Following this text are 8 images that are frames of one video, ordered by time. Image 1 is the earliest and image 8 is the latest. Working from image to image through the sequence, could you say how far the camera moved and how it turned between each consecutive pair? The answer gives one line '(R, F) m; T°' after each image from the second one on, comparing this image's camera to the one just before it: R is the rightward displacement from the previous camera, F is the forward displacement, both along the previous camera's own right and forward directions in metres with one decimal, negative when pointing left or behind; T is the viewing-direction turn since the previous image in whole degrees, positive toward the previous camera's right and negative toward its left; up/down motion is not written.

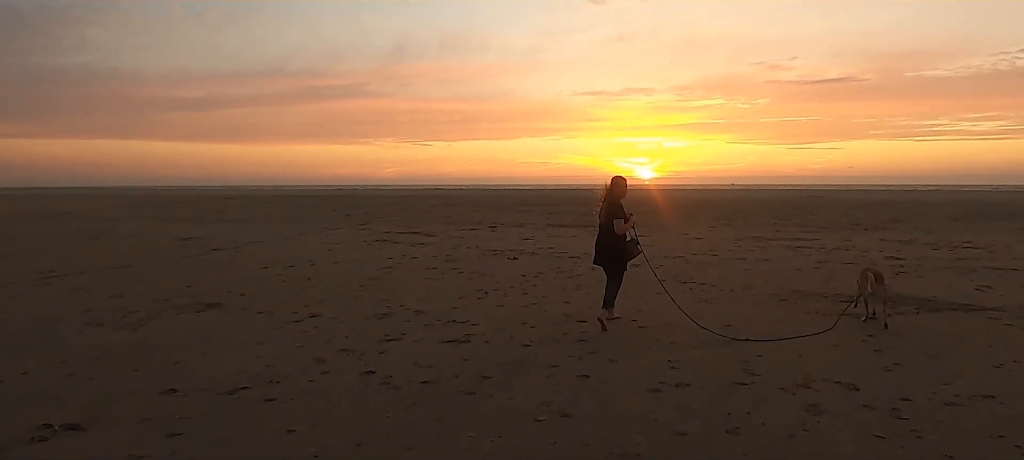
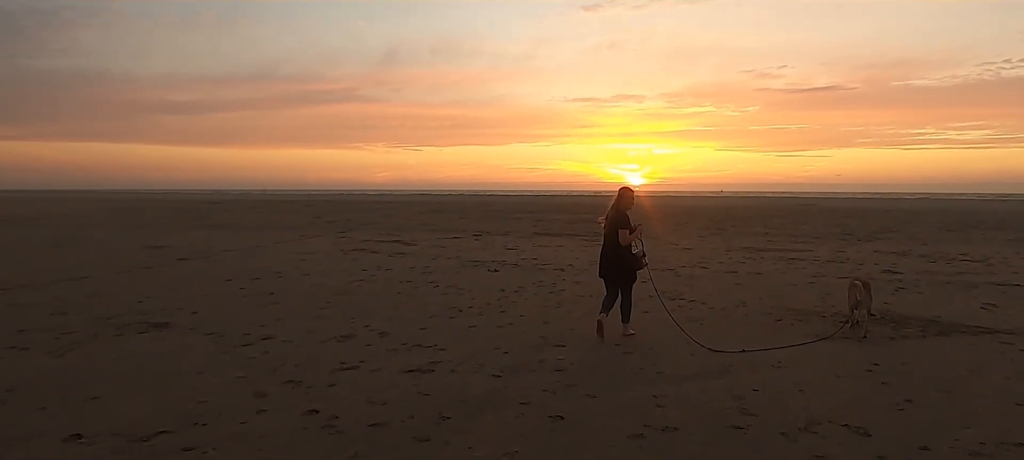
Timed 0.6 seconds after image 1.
(+0.3, +0.2) m; -3°
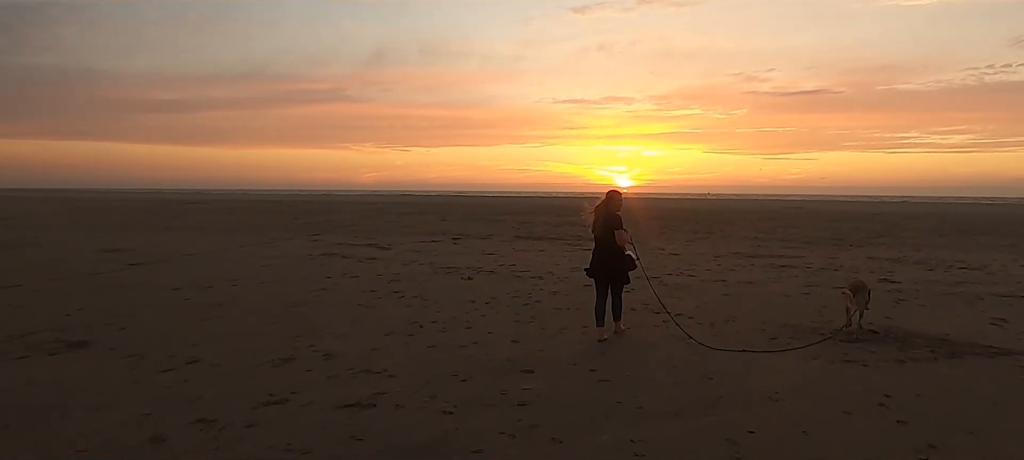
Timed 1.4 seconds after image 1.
(+0.3, +0.8) m; +1°
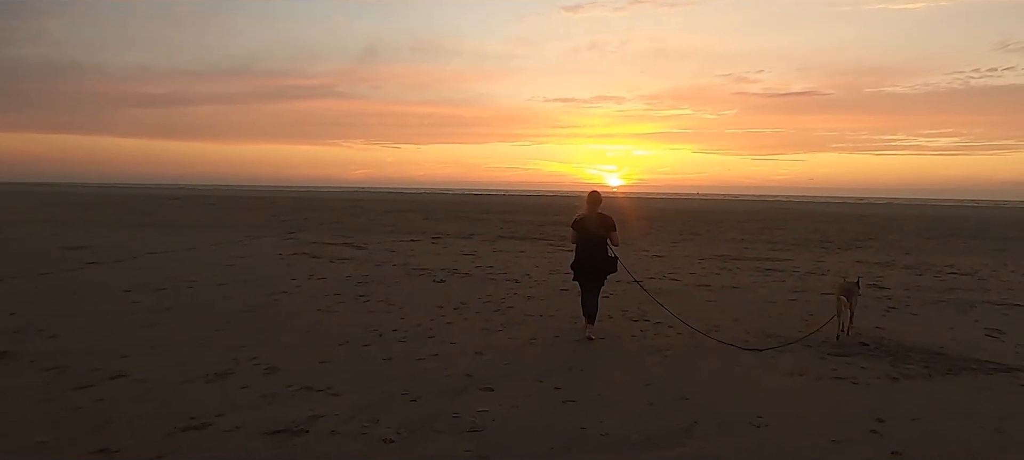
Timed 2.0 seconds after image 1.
(+0.3, +0.6) m; +1°
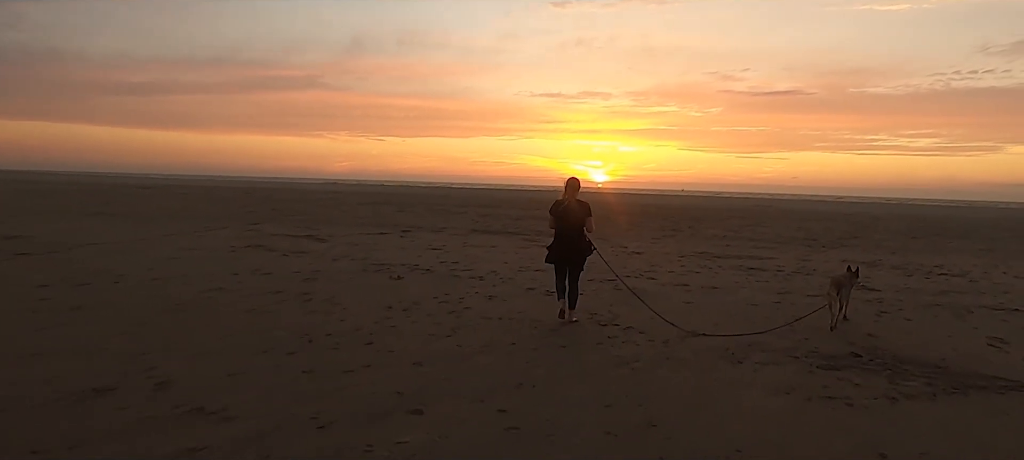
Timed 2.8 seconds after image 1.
(+0.3, +0.9) m; +1°
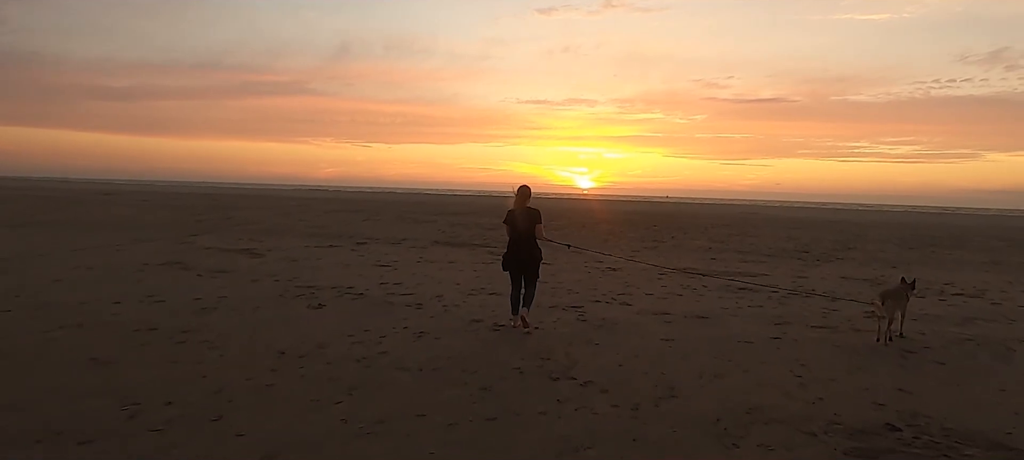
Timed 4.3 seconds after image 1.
(+0.6, +1.8) m; +1°
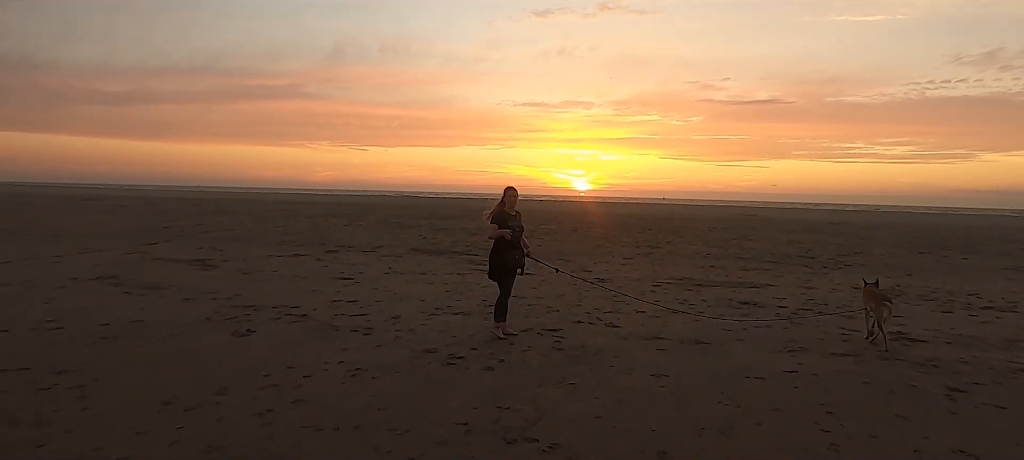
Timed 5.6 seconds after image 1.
(+0.4, +1.4) m; 0°
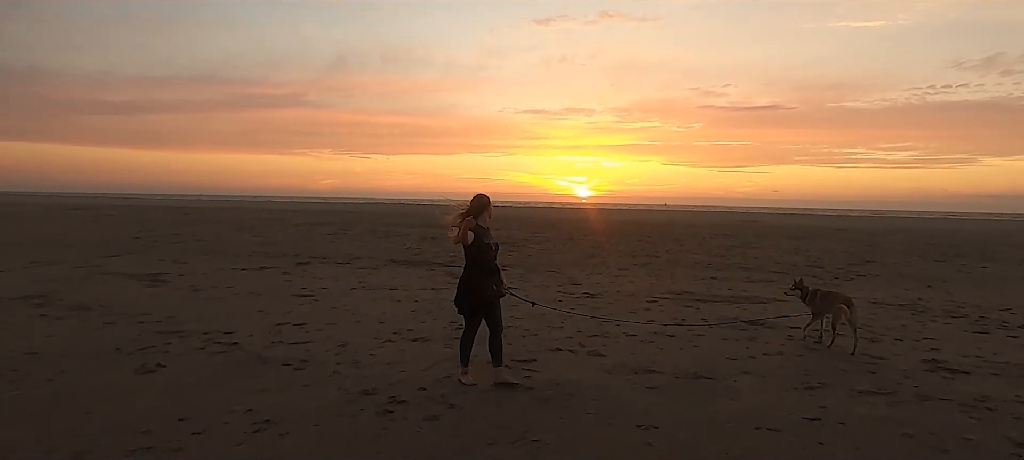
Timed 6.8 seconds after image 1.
(+0.4, +1.2) m; 0°
